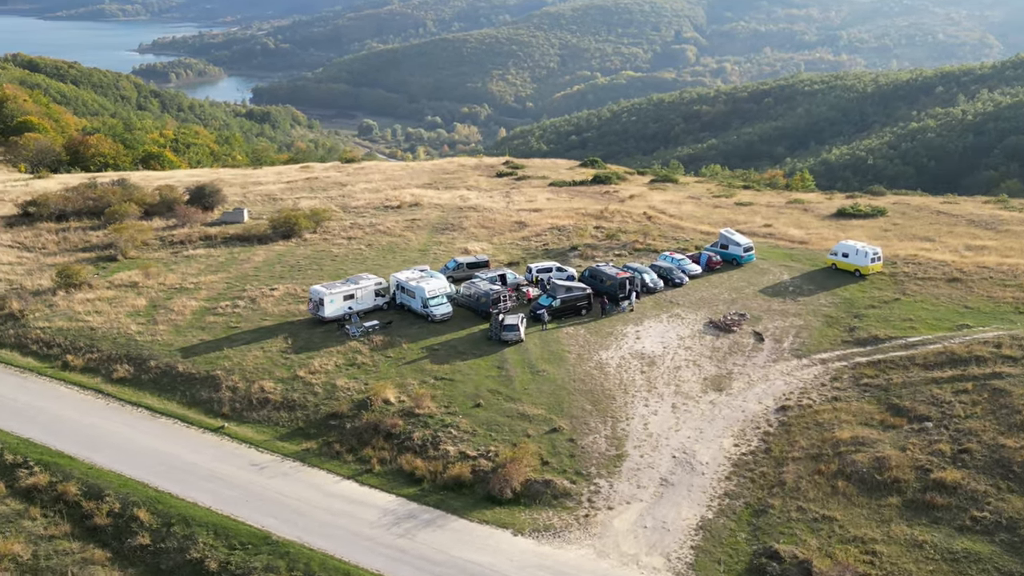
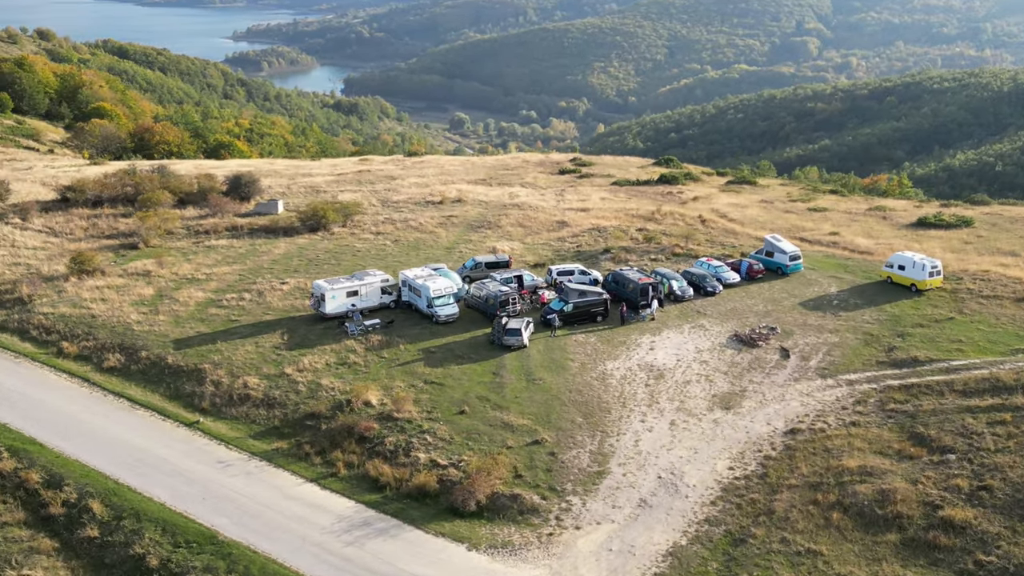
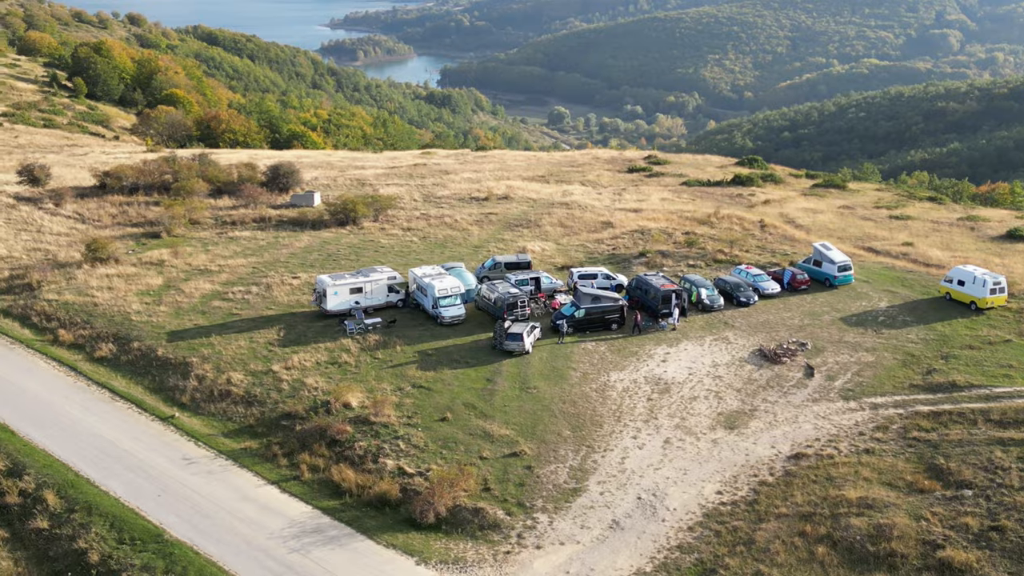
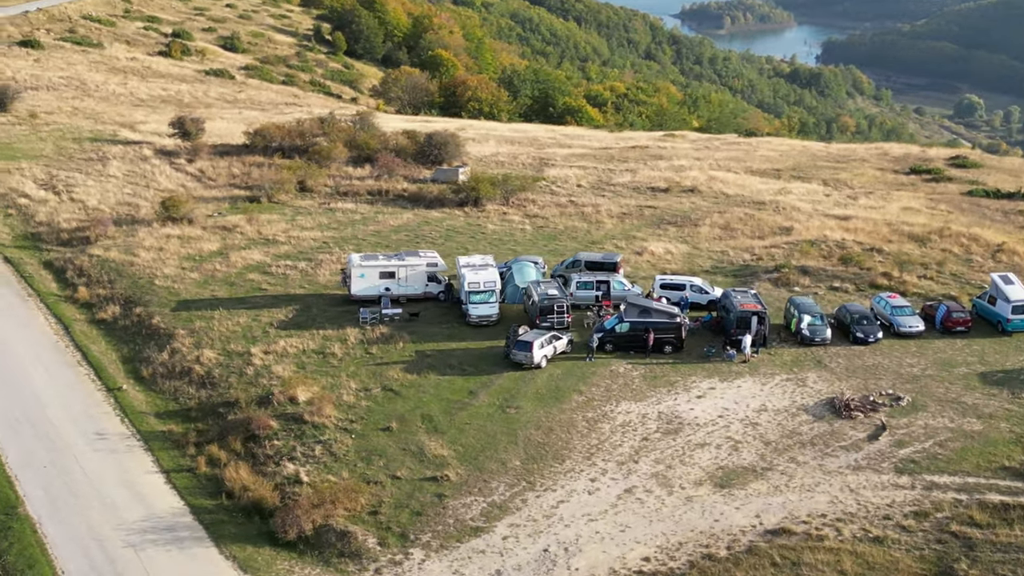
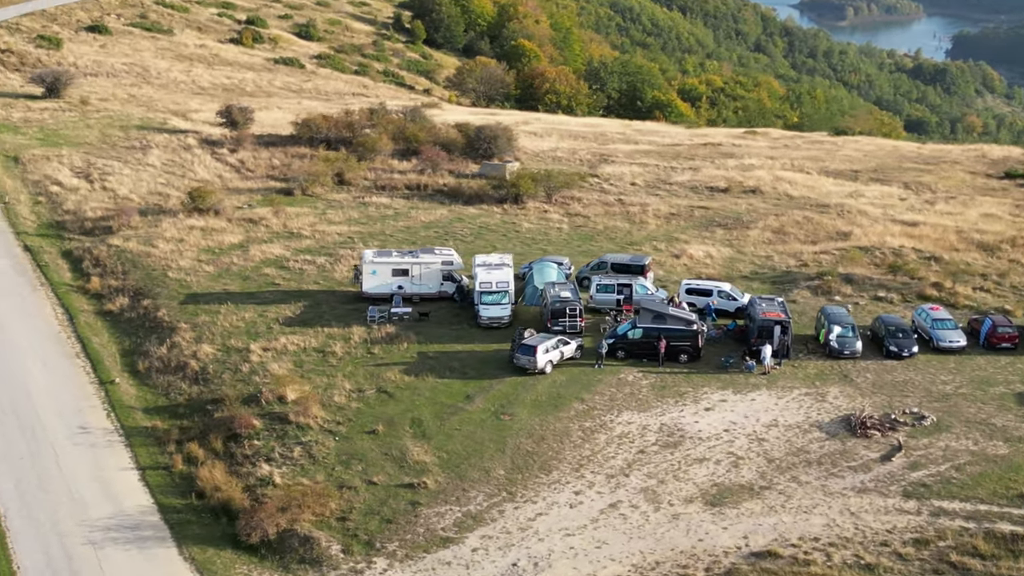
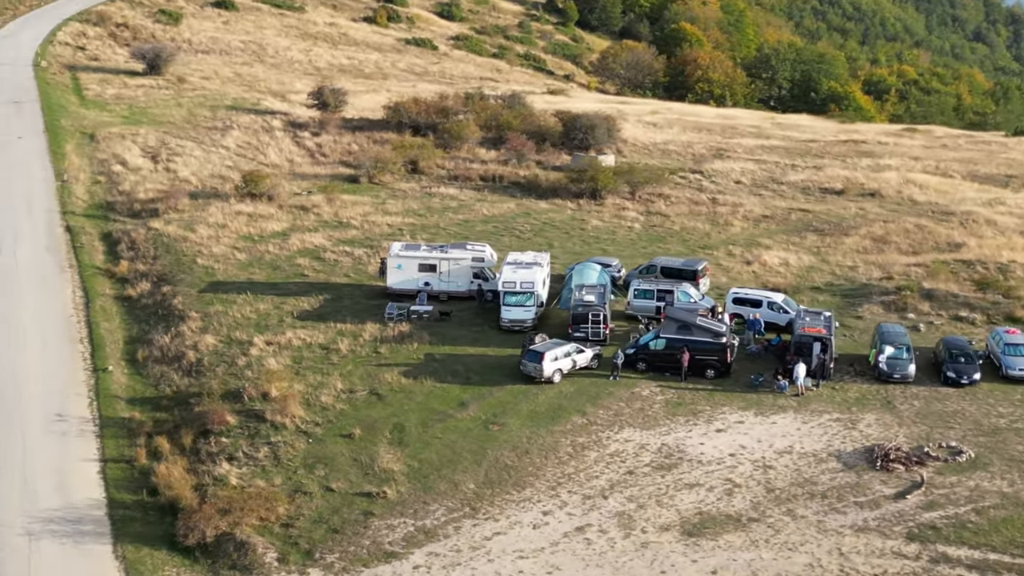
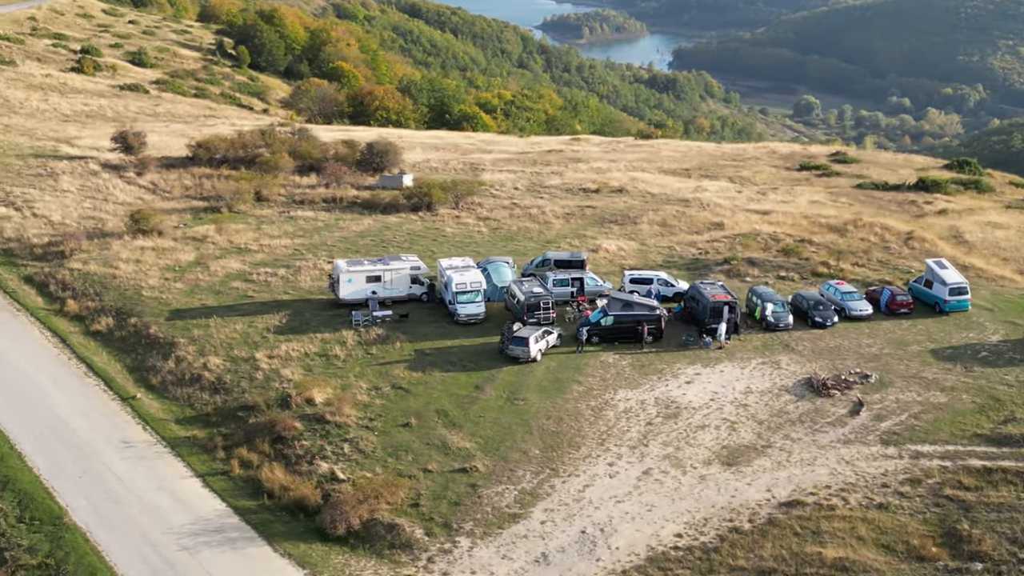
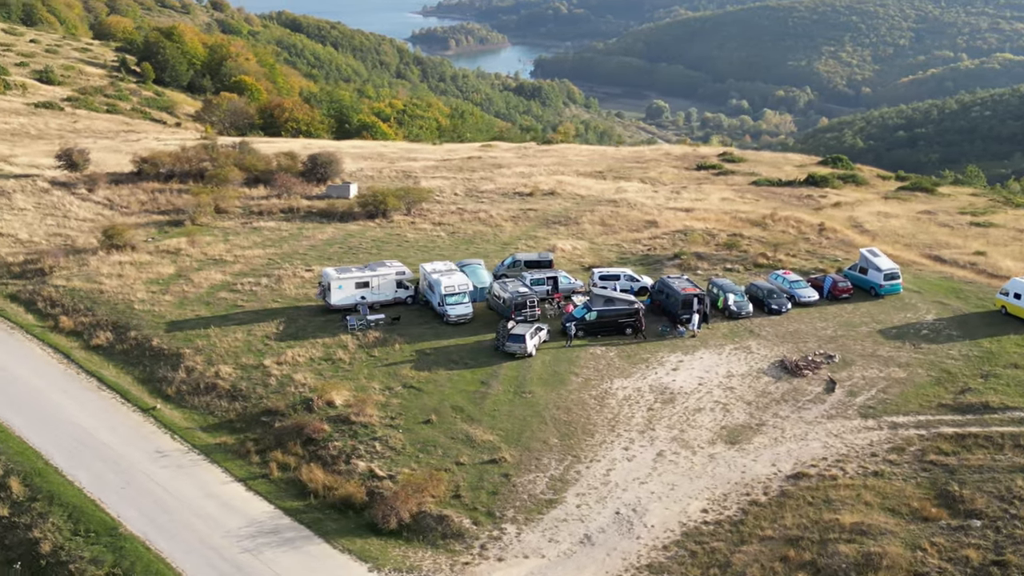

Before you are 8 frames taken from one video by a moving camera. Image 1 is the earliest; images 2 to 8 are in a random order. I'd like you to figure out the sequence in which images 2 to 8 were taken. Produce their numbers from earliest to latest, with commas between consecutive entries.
2, 3, 8, 7, 4, 5, 6
